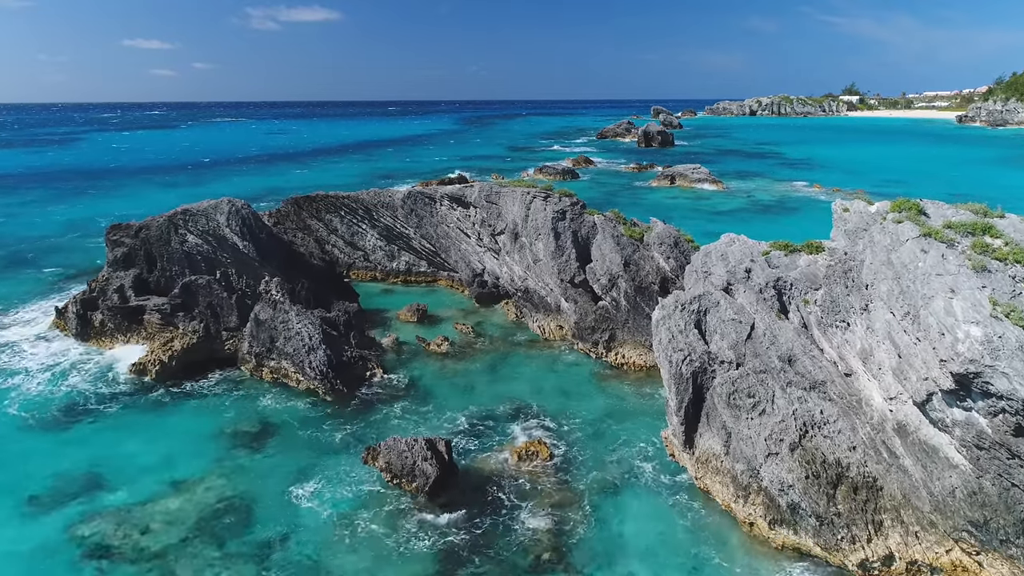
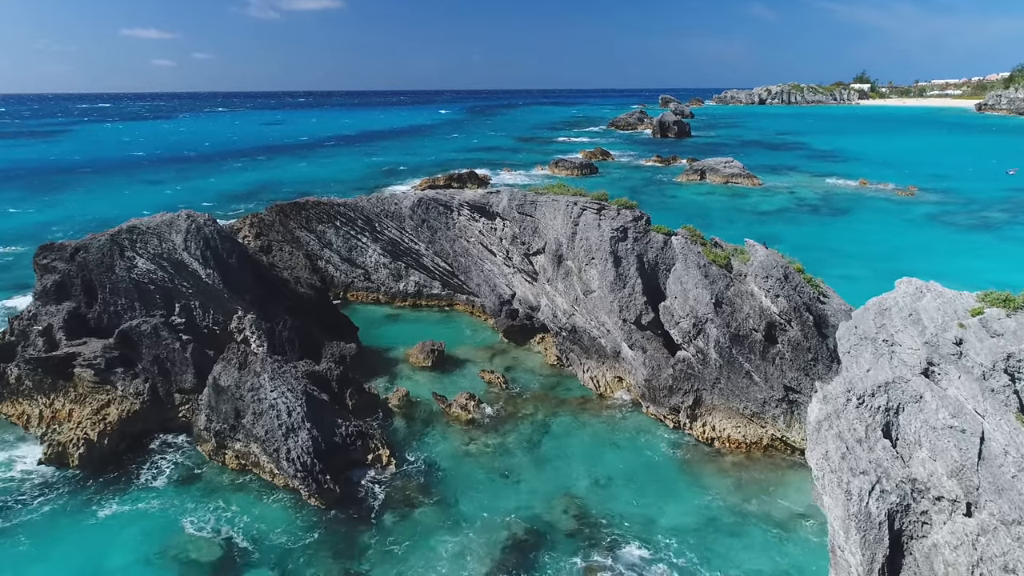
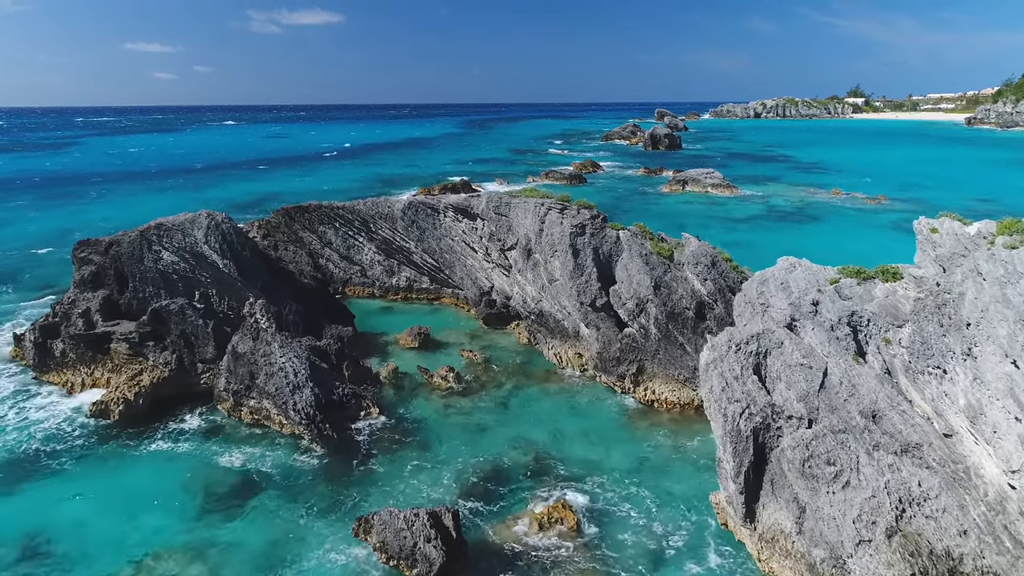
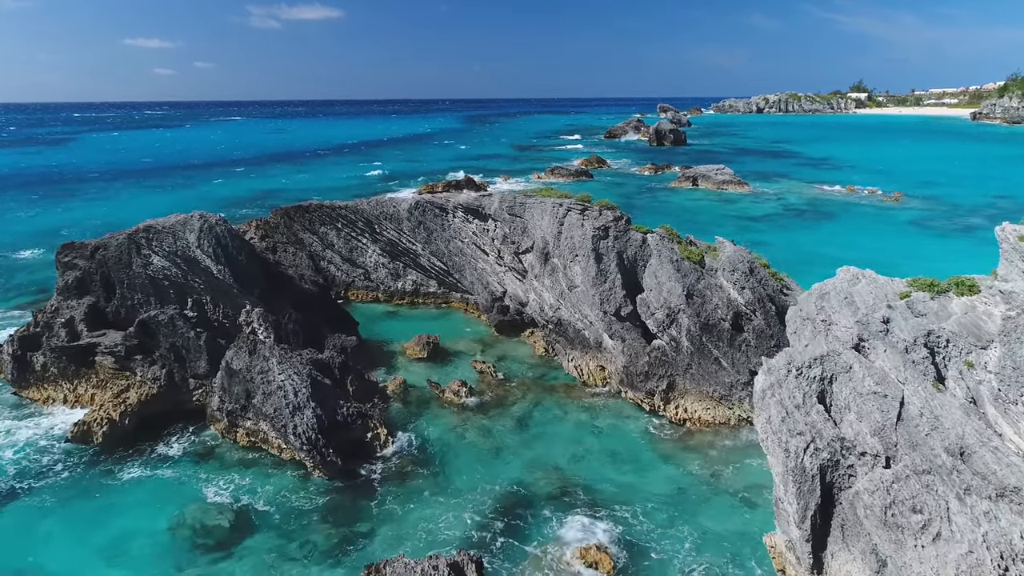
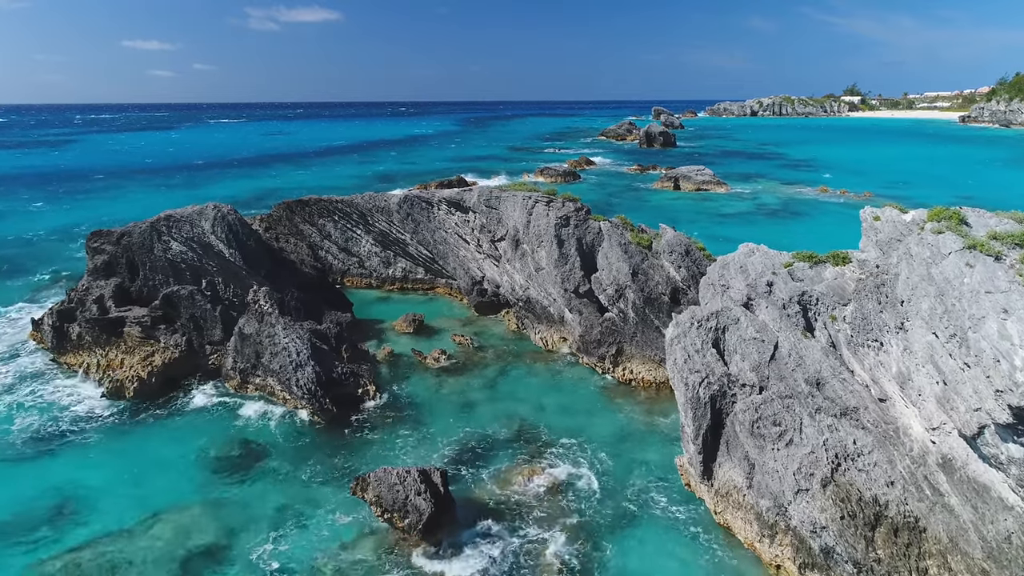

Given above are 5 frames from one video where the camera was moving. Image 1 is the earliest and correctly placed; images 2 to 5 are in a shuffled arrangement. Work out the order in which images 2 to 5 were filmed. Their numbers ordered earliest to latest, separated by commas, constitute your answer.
5, 3, 4, 2
